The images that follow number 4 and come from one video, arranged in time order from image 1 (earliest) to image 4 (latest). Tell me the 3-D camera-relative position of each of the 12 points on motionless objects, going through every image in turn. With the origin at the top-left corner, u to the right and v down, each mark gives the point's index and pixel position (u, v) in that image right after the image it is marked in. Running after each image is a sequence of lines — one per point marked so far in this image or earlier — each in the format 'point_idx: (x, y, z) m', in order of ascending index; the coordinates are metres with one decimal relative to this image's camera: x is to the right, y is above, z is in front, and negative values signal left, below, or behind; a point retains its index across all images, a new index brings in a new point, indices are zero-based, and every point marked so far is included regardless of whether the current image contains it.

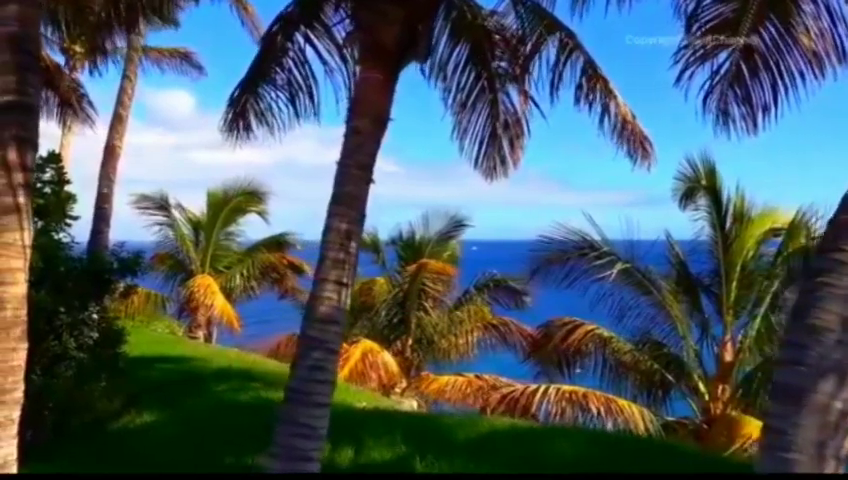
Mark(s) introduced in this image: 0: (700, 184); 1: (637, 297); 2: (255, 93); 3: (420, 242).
0: (+3.5, +0.7, +12.6) m
1: (+2.6, -0.7, +12.1) m
2: (-1.4, +1.2, +8.5) m
3: (-0.1, -0.1, +18.2) m
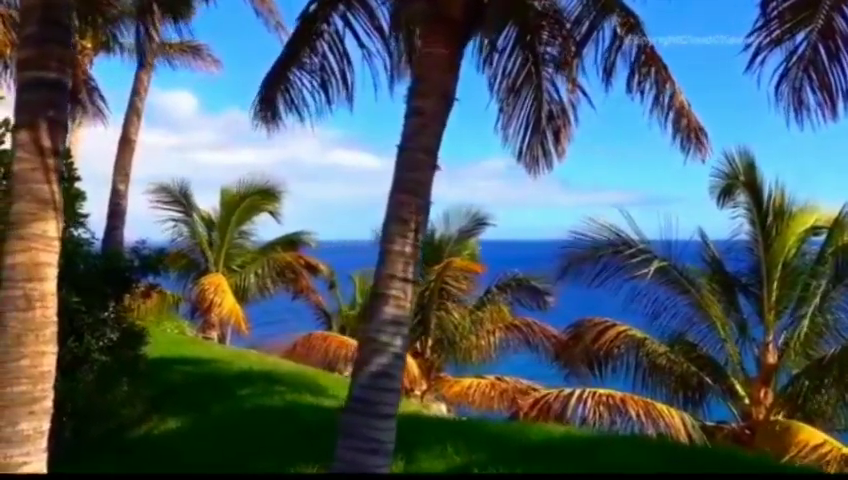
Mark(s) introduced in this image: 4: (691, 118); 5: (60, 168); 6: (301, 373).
0: (+3.9, +0.7, +12.1) m
1: (+2.9, -0.7, +11.6) m
2: (-1.0, +1.3, +8.1) m
3: (+0.3, 0.0, +17.7) m
4: (+2.2, +1.0, +8.0) m
5: (-1.9, +0.4, +5.0) m
6: (-1.5, -1.7, +12.5) m
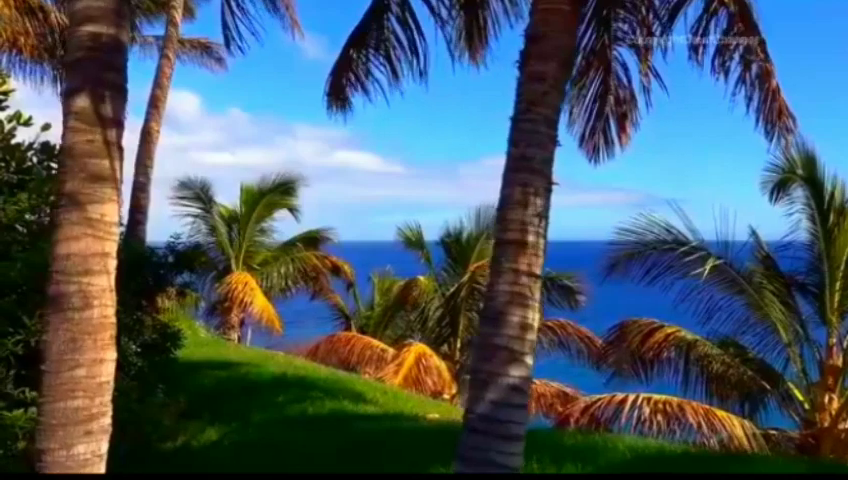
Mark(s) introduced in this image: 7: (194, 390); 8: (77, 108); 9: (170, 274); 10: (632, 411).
0: (+4.4, +0.8, +11.4) m
1: (+3.4, -0.6, +10.9) m
2: (-0.5, +1.3, +7.4) m
3: (+0.8, 0.0, +17.0) m
4: (+2.7, +1.1, +7.3) m
5: (-1.4, +0.4, +4.3) m
6: (-1.0, -1.7, +11.8) m
7: (-2.2, -1.5, +9.5) m
8: (-1.5, +0.6, +4.1) m
9: (-2.2, -0.3, +8.2) m
10: (+2.3, -1.9, +10.5) m
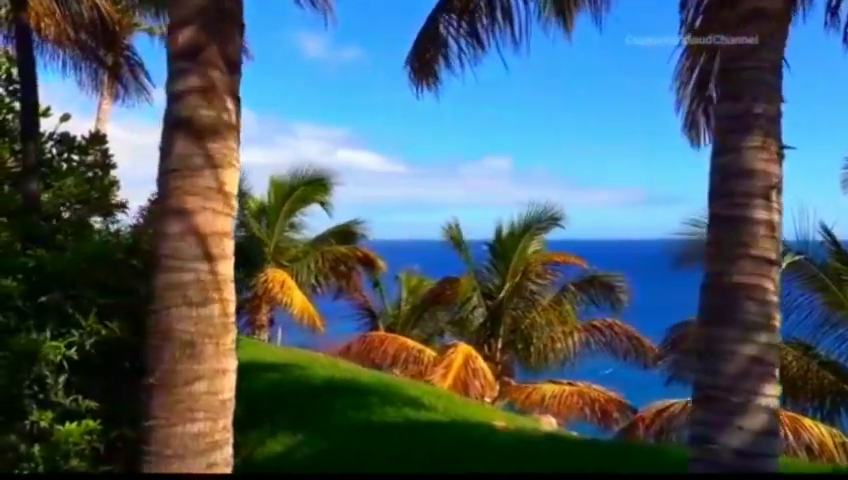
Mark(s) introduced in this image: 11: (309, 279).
0: (+5.0, +0.8, +10.6) m
1: (+4.1, -0.6, +10.1) m
2: (+0.1, +1.4, +6.6) m
3: (+1.4, +0.1, +16.2) m
4: (+3.3, +1.1, +6.5) m
5: (-0.8, +0.5, +3.5) m
6: (-0.4, -1.6, +11.0) m
7: (-1.6, -1.4, +8.7) m
8: (-0.9, +0.6, +3.3) m
9: (-1.5, -0.2, +7.5) m
10: (+2.9, -1.8, +9.7) m
11: (-2.2, -0.7, +18.1) m
